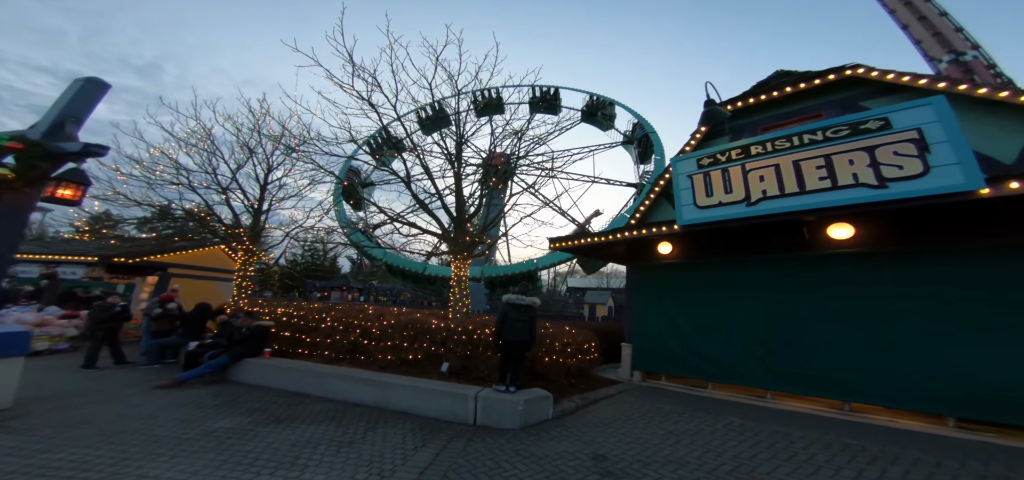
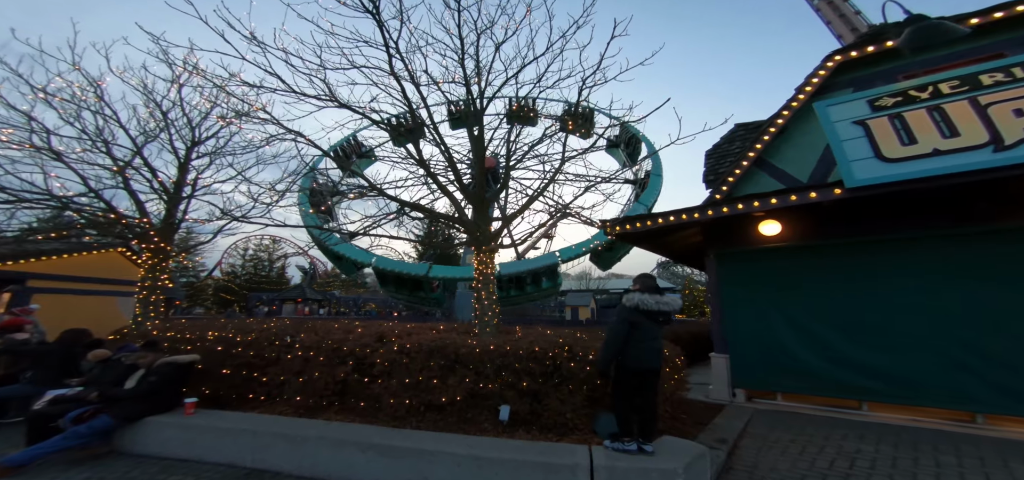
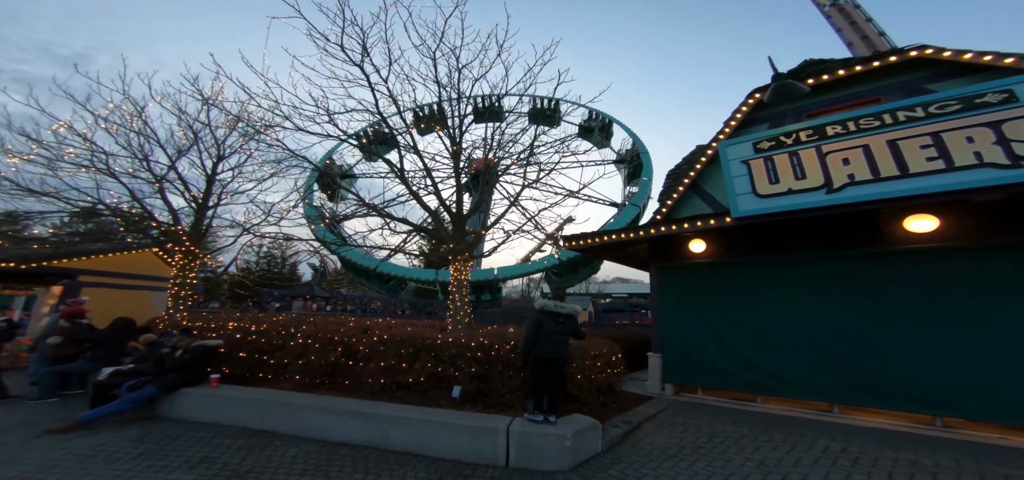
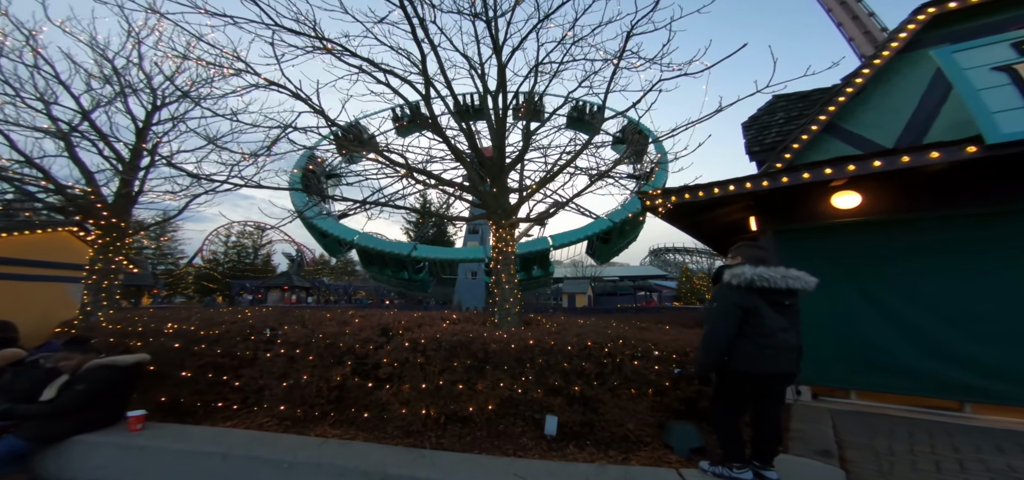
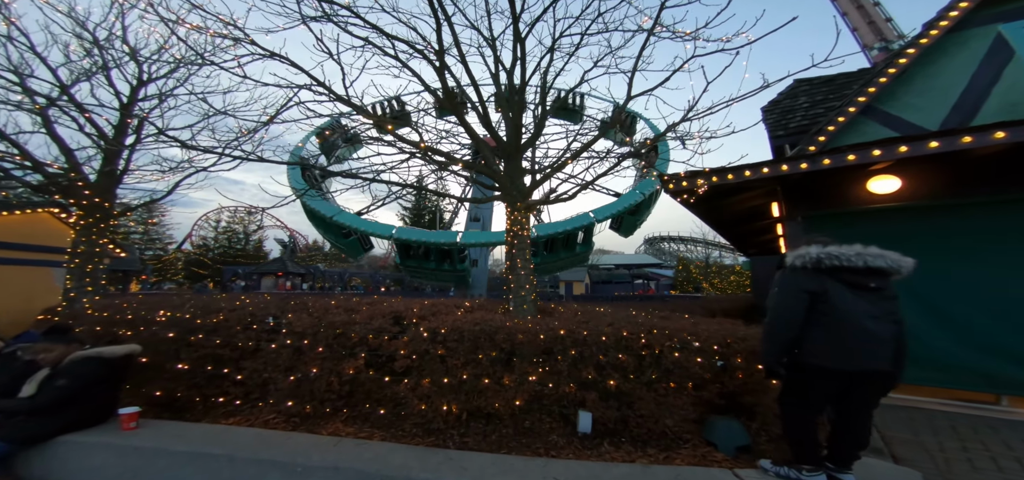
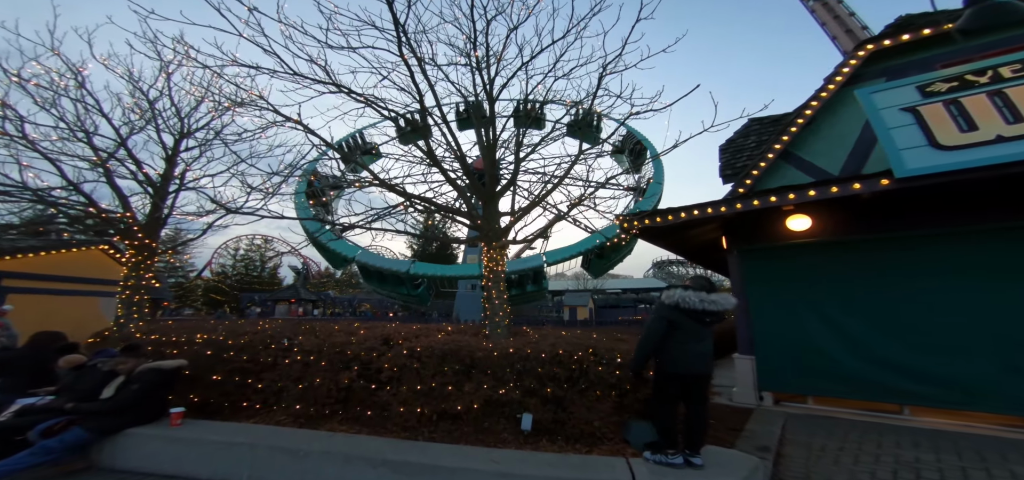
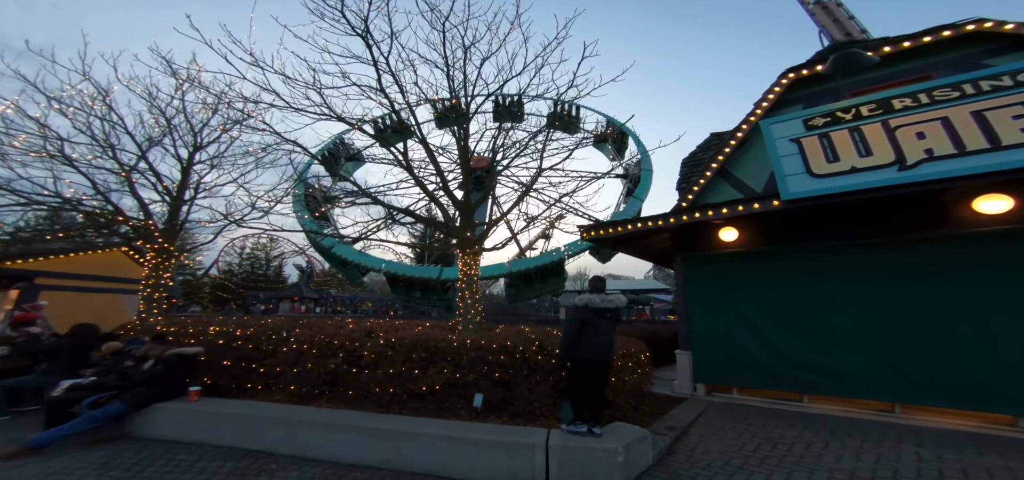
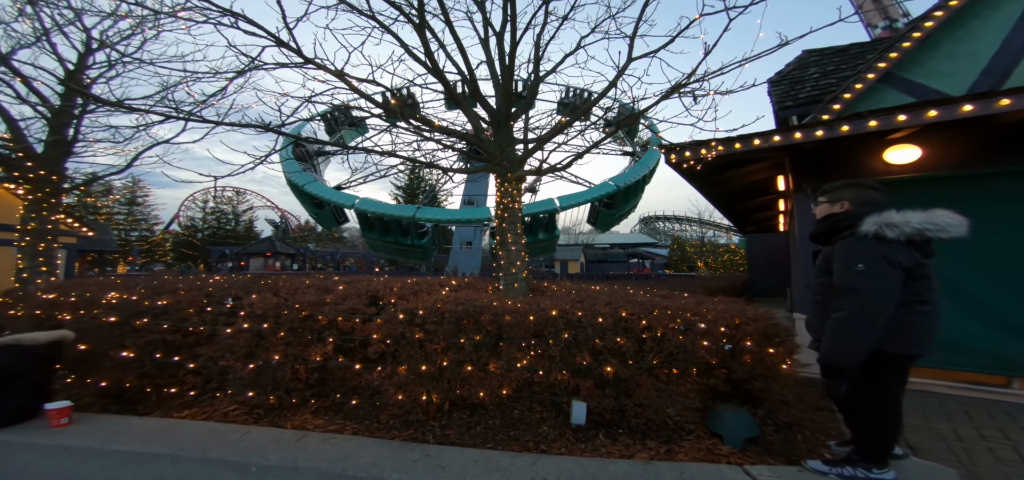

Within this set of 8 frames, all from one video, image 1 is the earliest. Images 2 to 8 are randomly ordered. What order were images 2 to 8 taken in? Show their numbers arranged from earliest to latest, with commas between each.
3, 7, 2, 6, 4, 5, 8
